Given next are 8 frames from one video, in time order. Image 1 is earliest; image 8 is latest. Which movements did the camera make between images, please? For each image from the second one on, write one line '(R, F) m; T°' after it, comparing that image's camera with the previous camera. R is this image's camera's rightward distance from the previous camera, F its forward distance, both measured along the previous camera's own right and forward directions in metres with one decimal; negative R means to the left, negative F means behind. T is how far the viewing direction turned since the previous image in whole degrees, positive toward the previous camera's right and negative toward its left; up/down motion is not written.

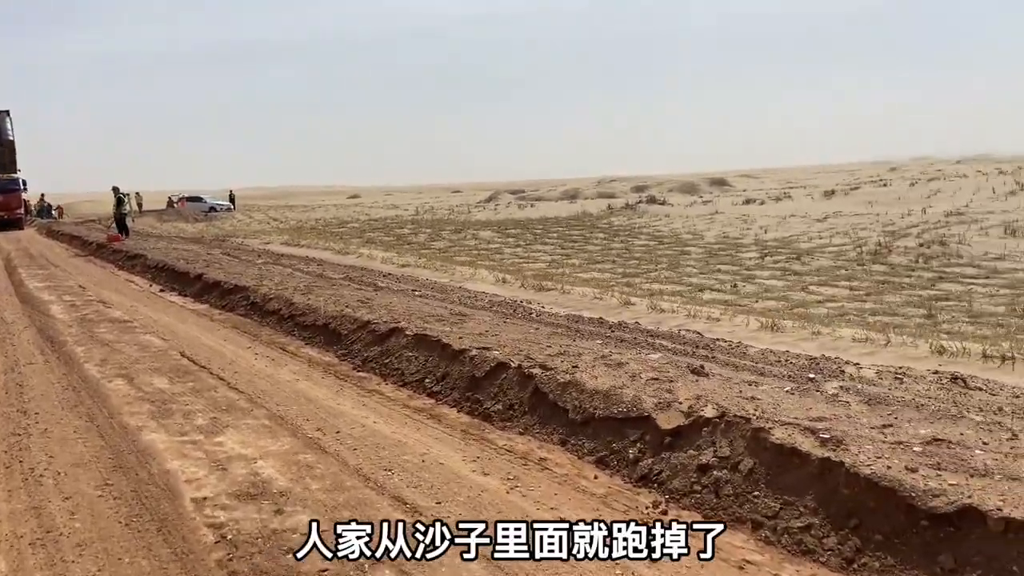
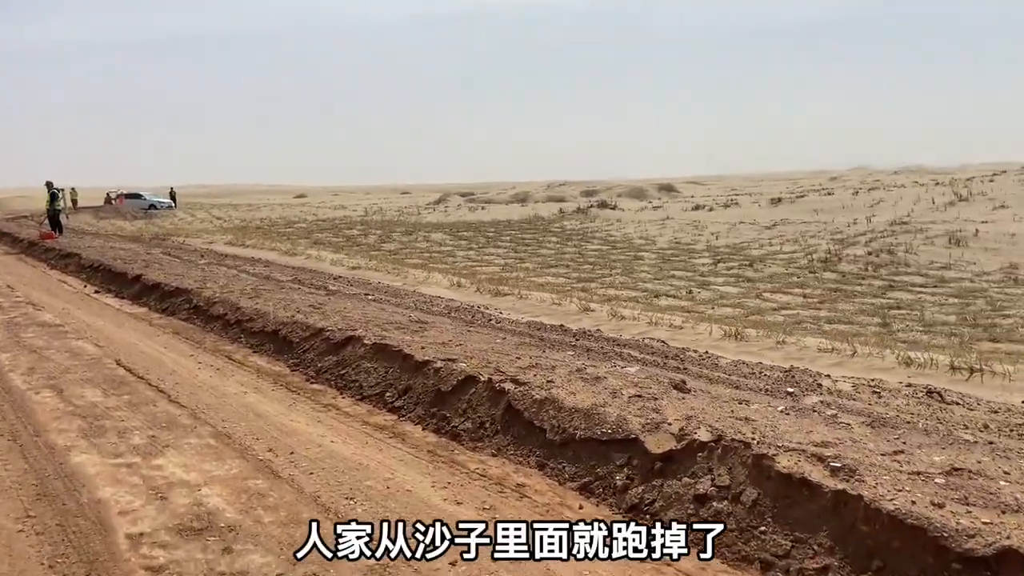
(-0.2, +0.5) m; +4°
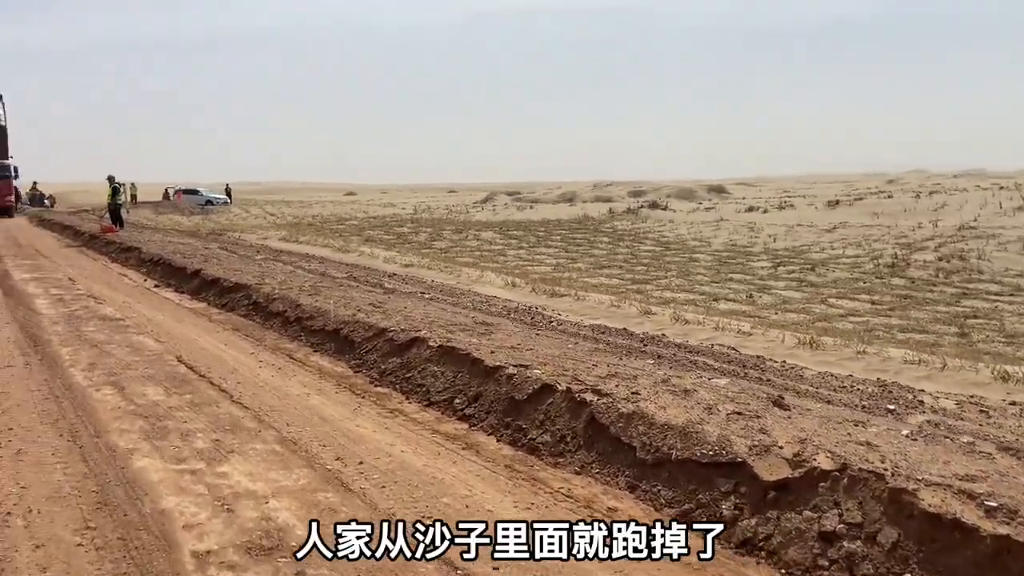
(-0.3, +0.4) m; -3°
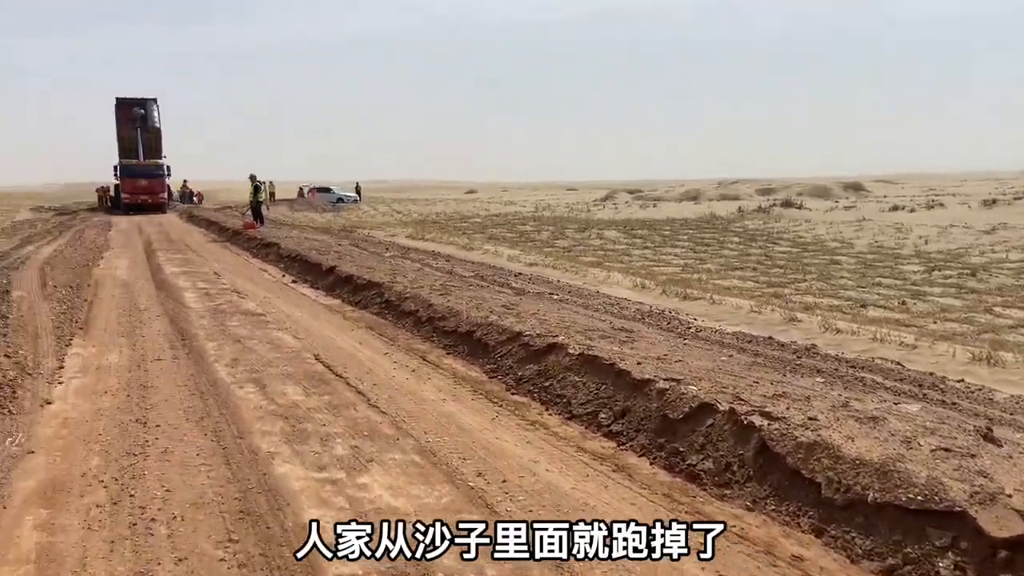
(-0.3, +0.5) m; -9°
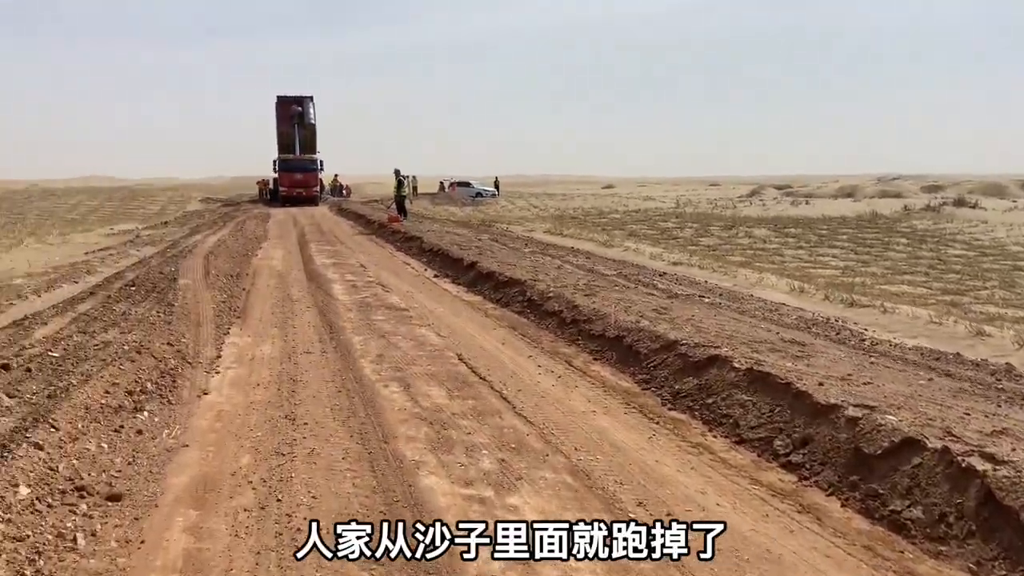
(-0.2, +0.5) m; -10°
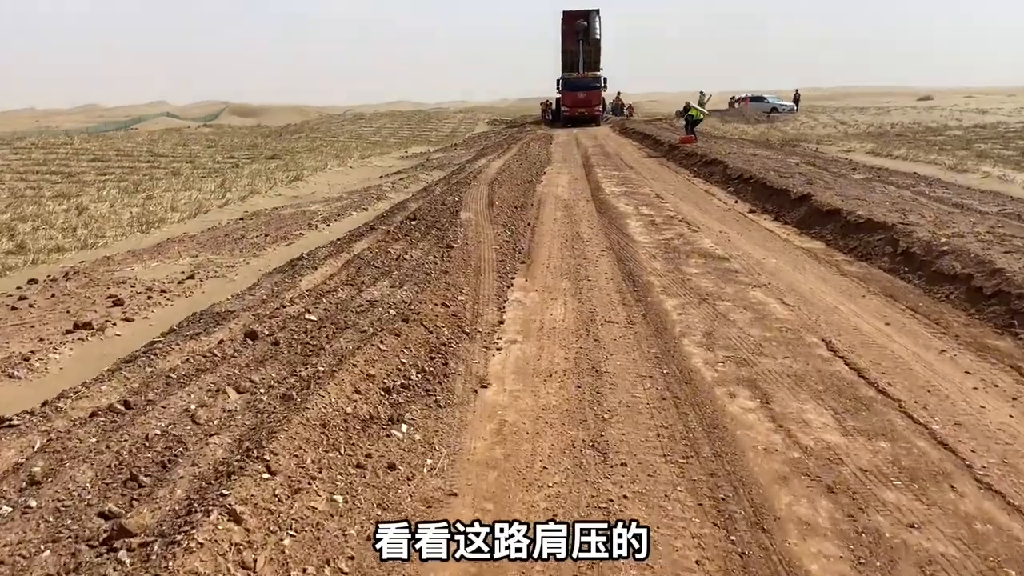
(-0.9, +2.4) m; -20°
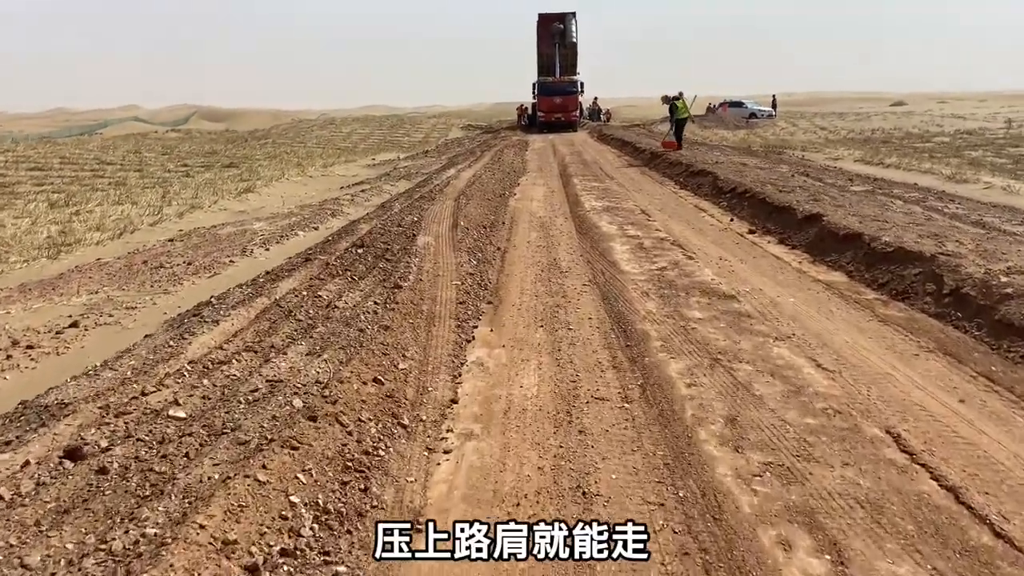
(+0.1, +1.7) m; +2°
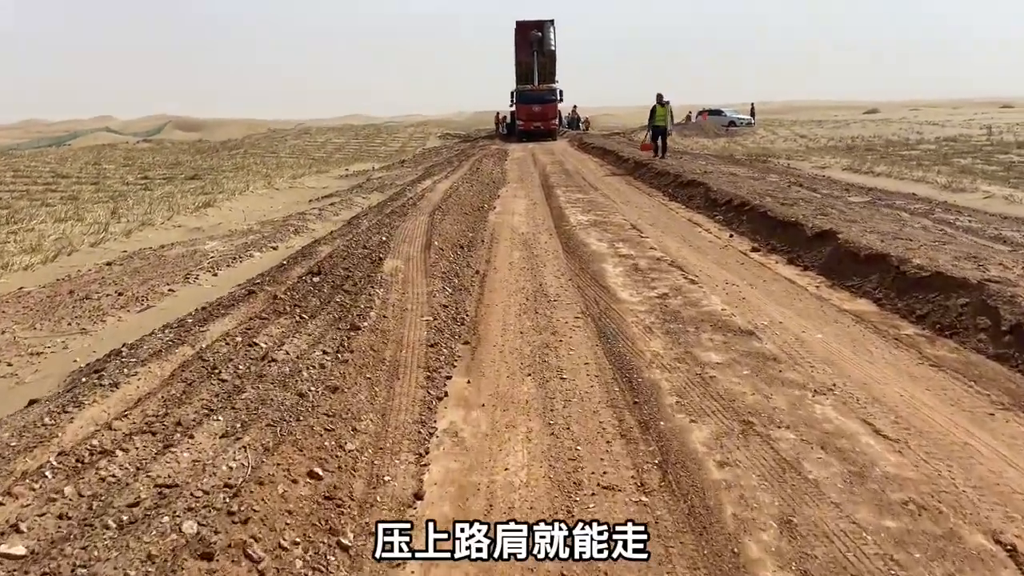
(0.0, +1.2) m; +2°
